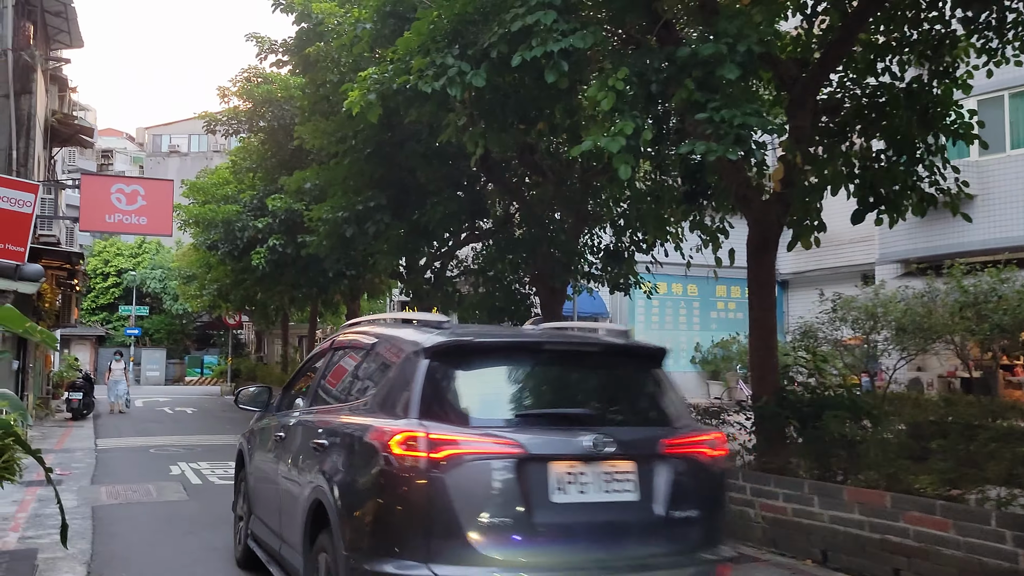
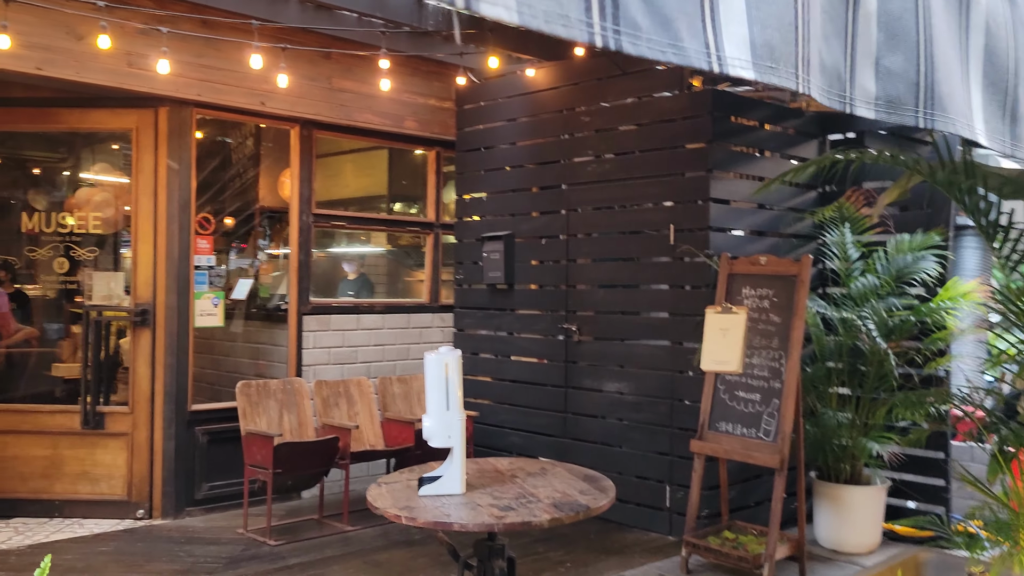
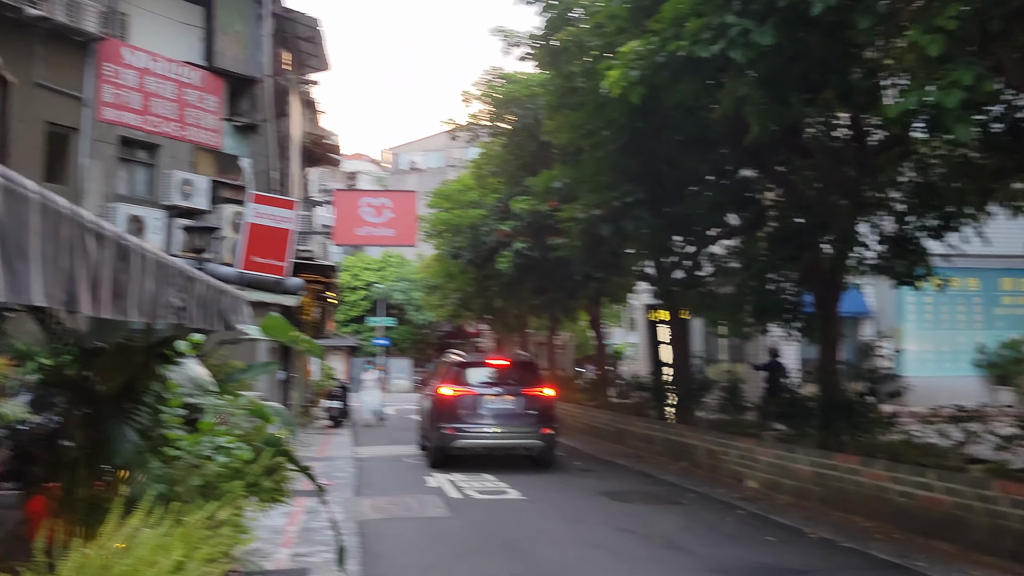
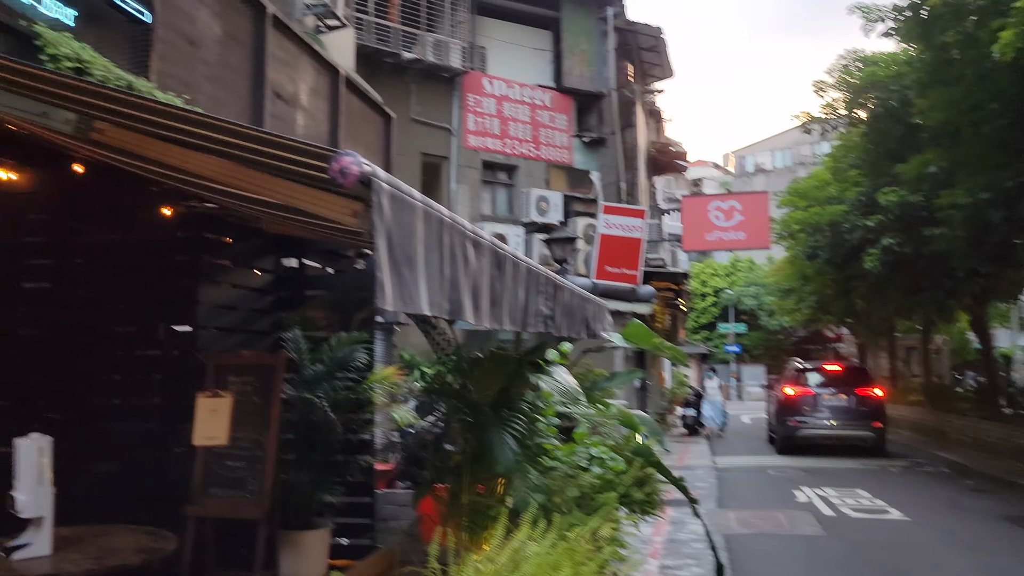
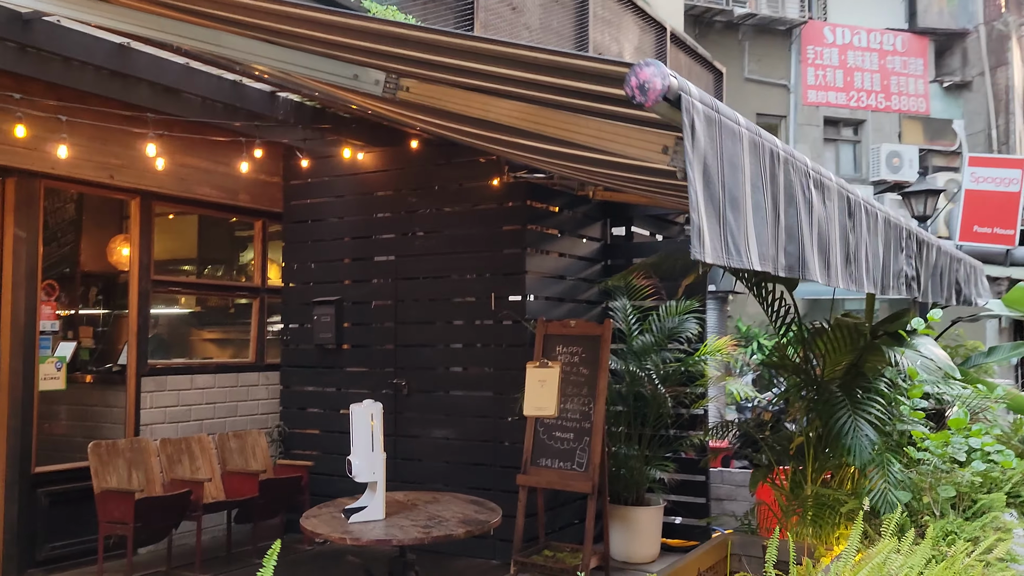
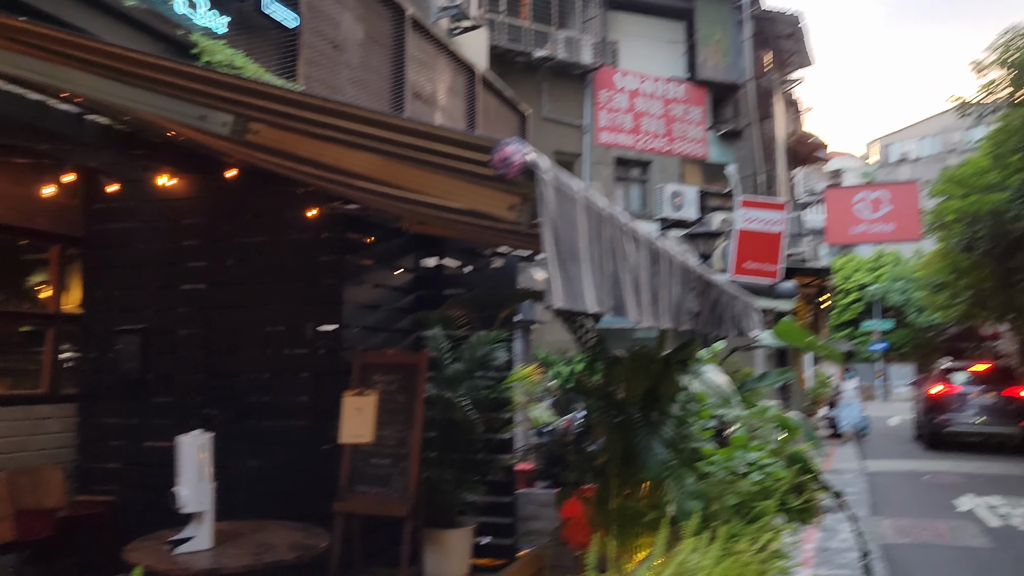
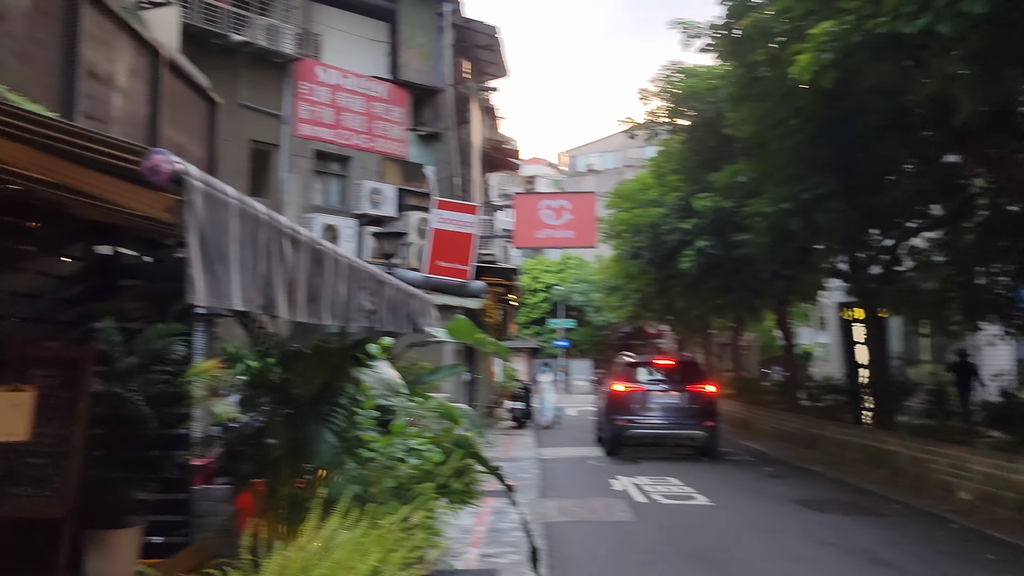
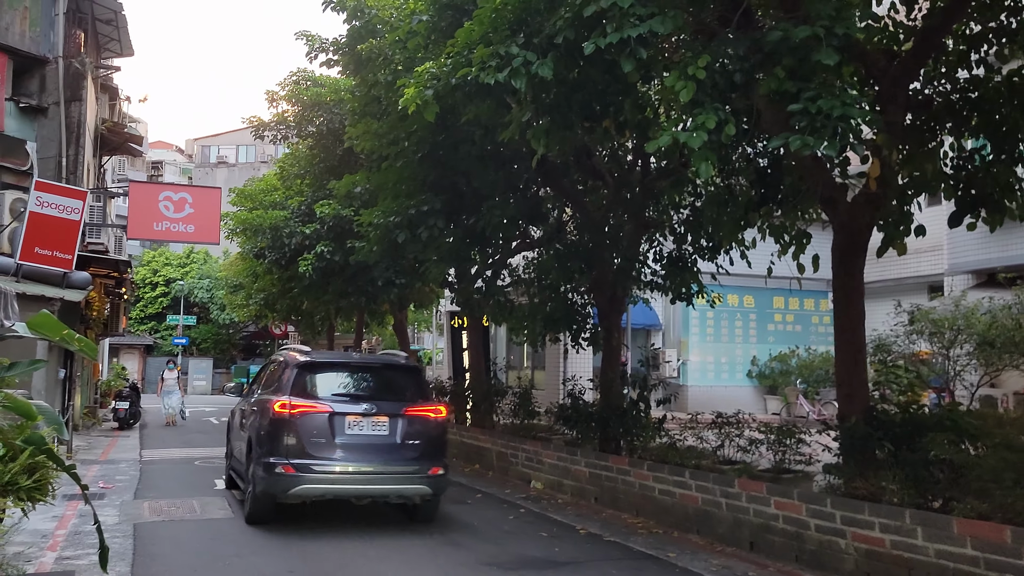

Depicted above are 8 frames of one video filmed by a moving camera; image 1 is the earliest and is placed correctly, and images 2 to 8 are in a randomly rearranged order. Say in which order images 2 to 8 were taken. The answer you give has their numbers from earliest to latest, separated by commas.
8, 3, 7, 4, 6, 5, 2
